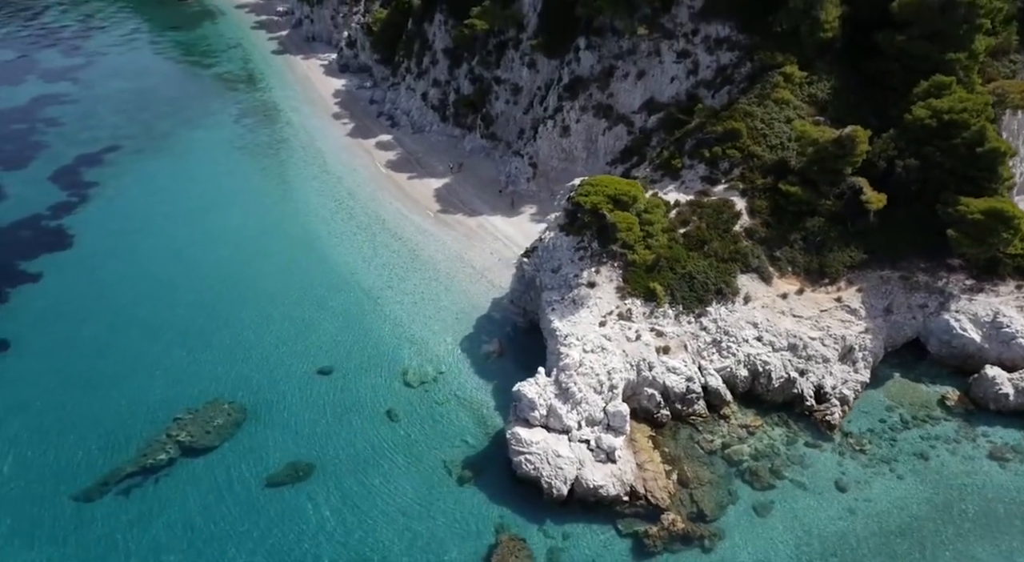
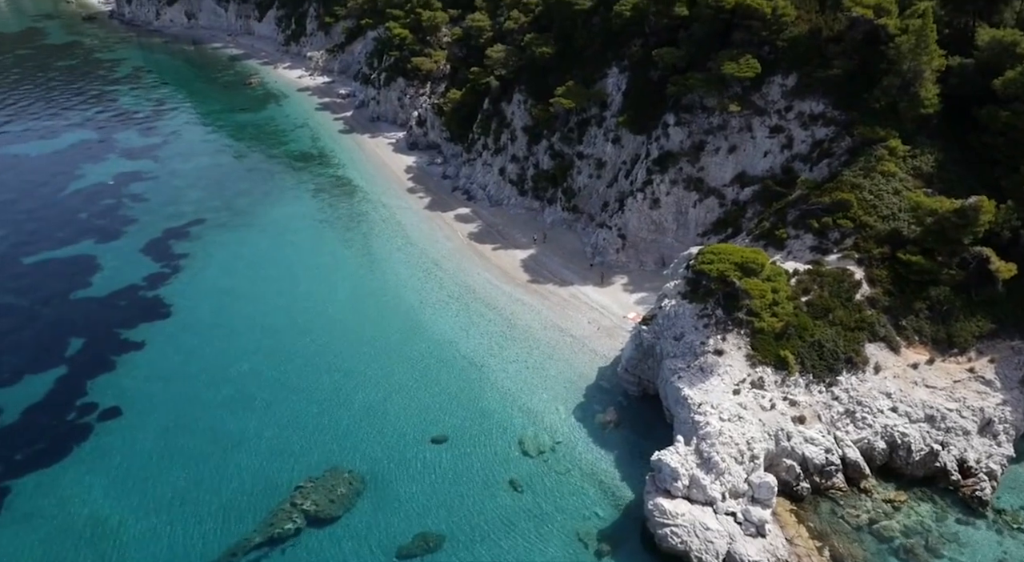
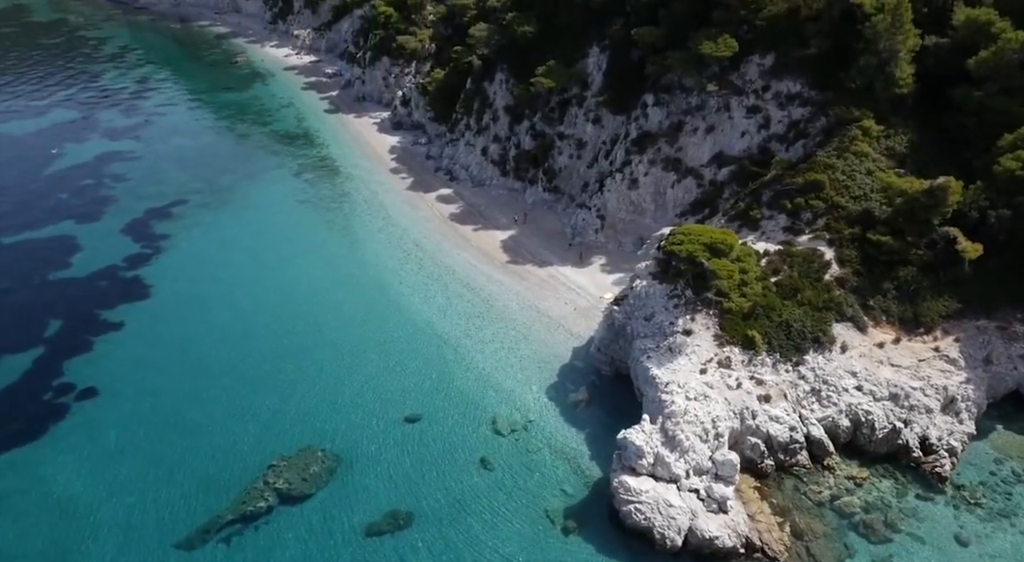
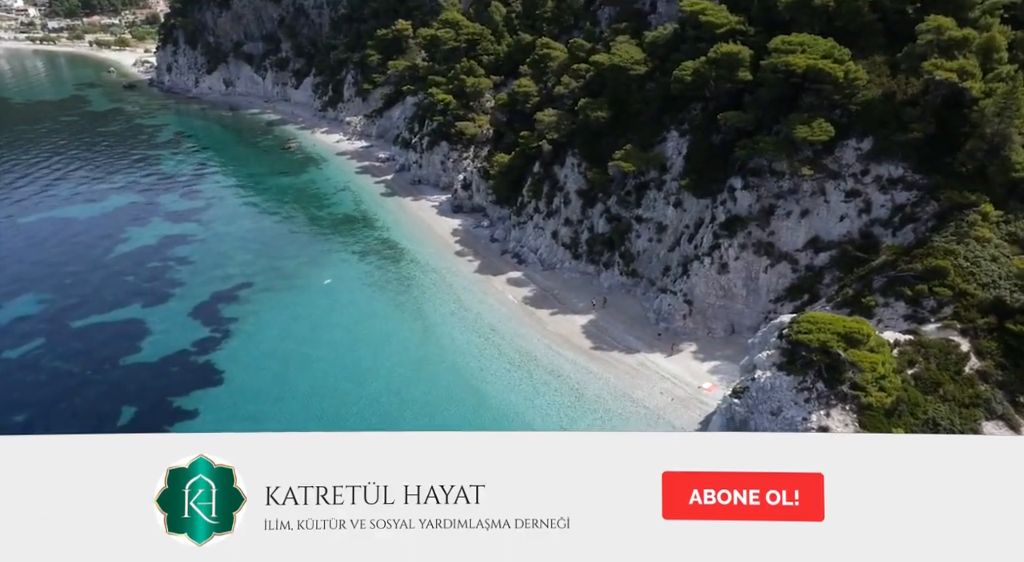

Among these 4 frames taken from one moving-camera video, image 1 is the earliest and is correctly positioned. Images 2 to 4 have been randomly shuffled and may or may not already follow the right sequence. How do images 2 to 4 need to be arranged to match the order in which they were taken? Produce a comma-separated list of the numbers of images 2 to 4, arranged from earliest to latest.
3, 2, 4
